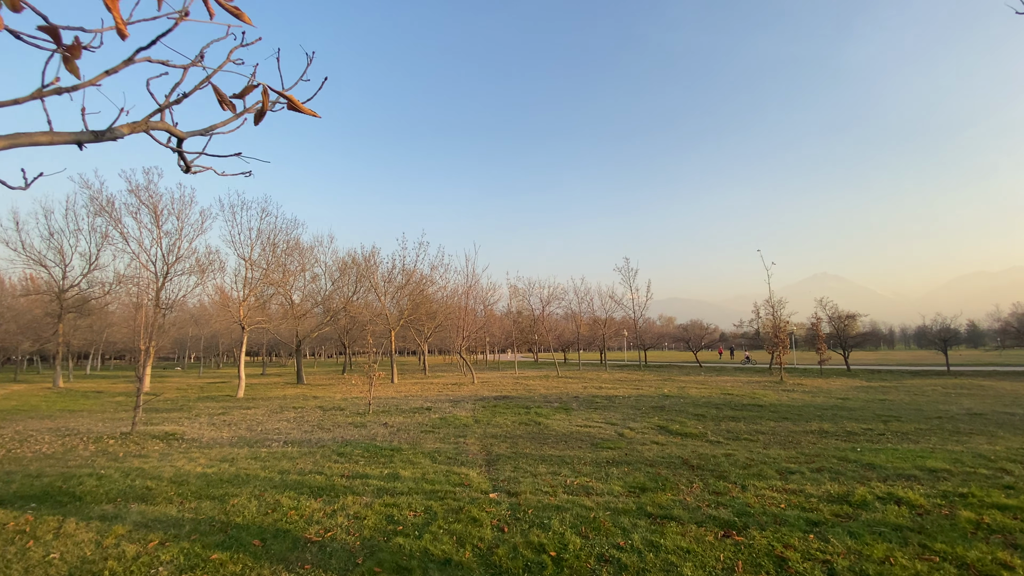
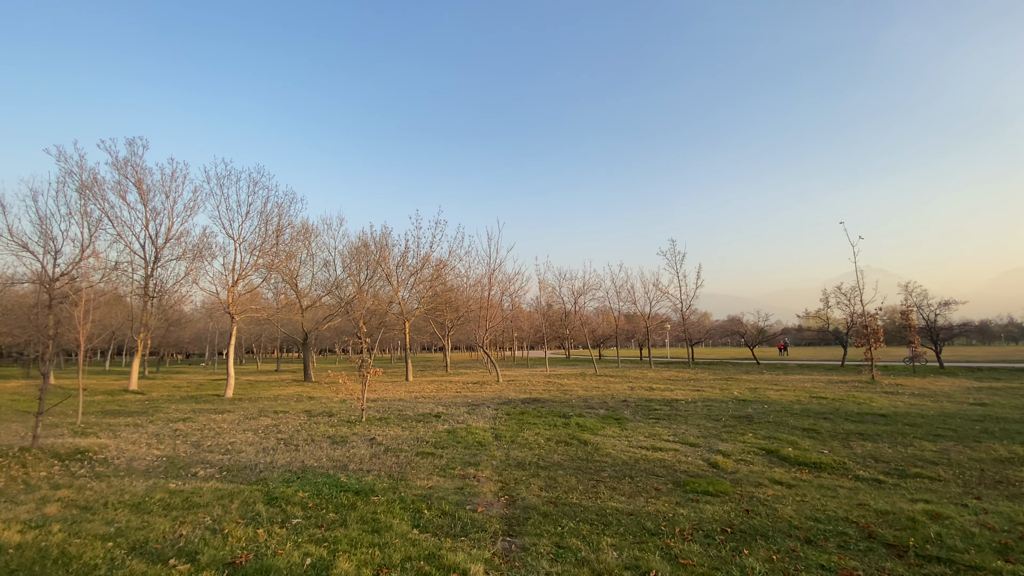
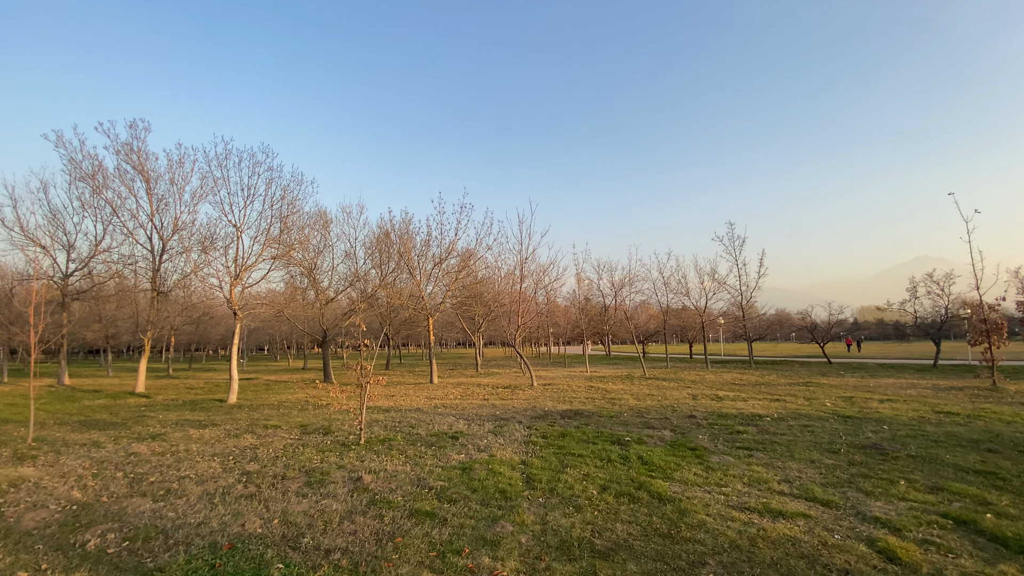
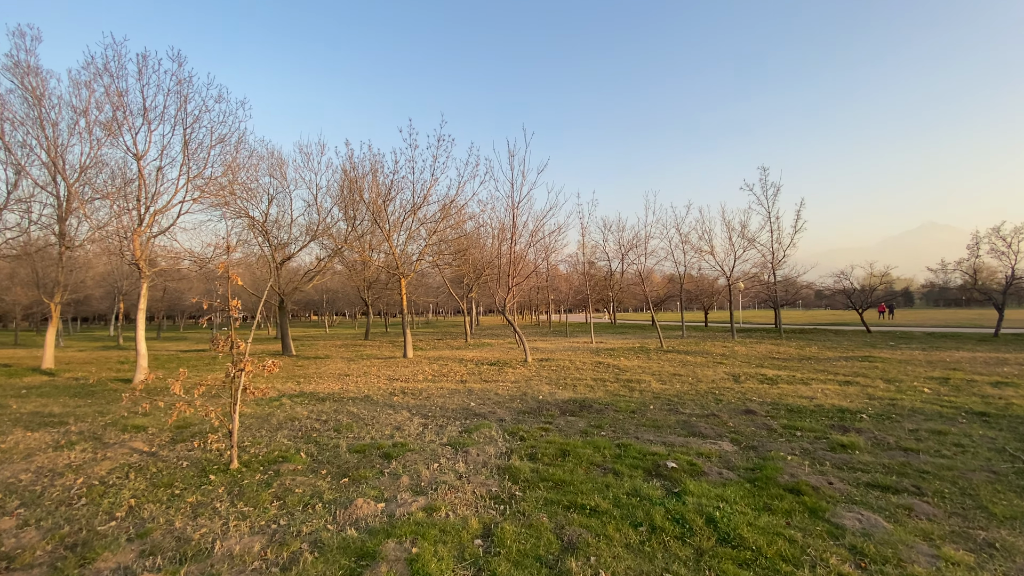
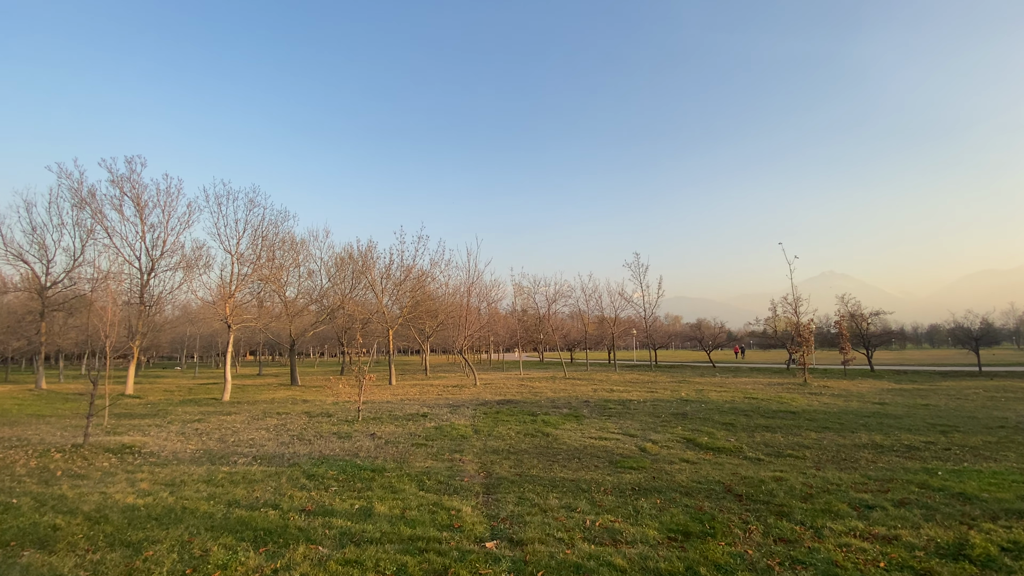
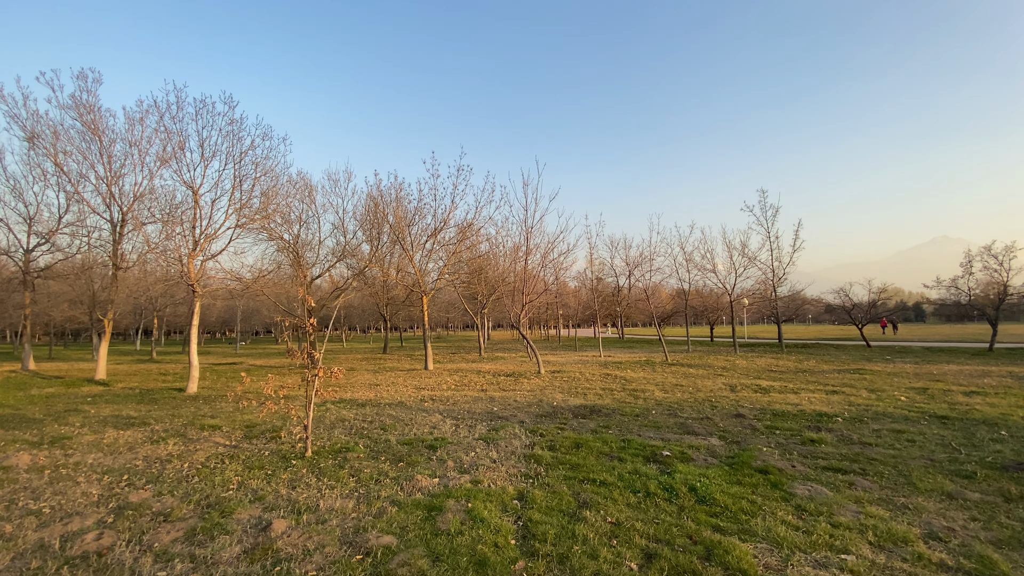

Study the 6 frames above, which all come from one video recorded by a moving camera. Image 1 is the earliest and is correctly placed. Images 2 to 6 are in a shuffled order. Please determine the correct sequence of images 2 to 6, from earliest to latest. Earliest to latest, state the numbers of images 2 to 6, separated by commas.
5, 2, 3, 6, 4
